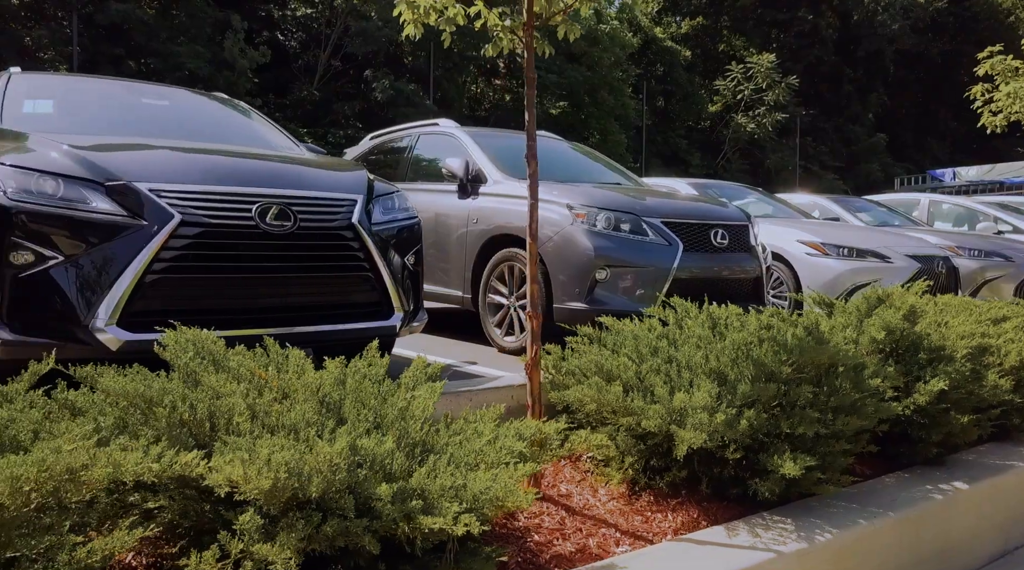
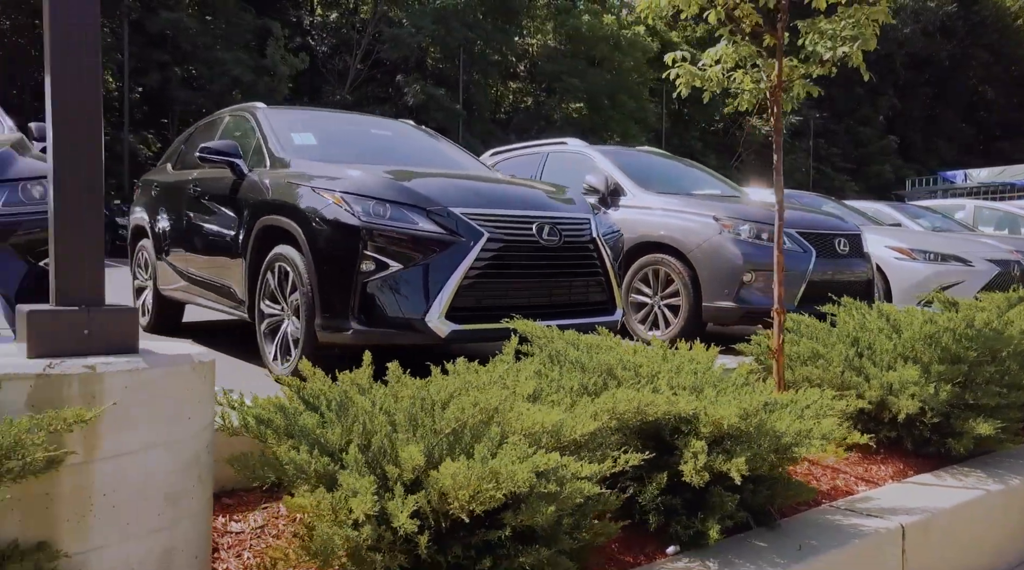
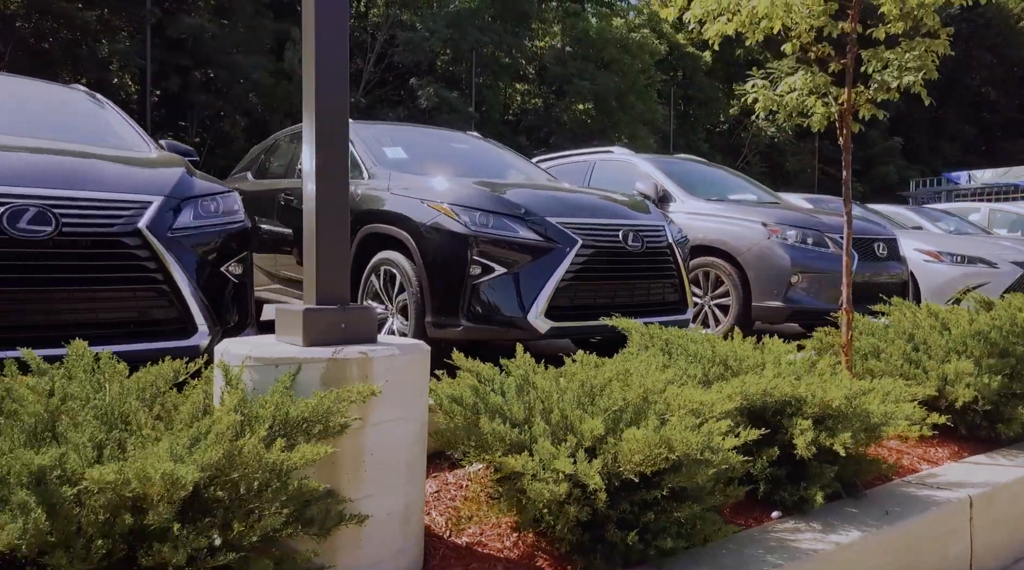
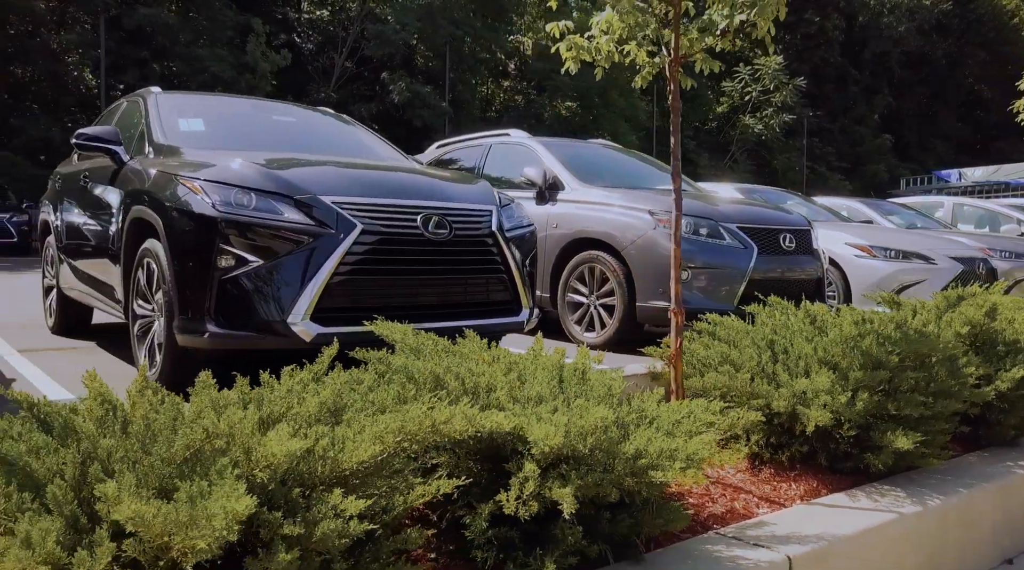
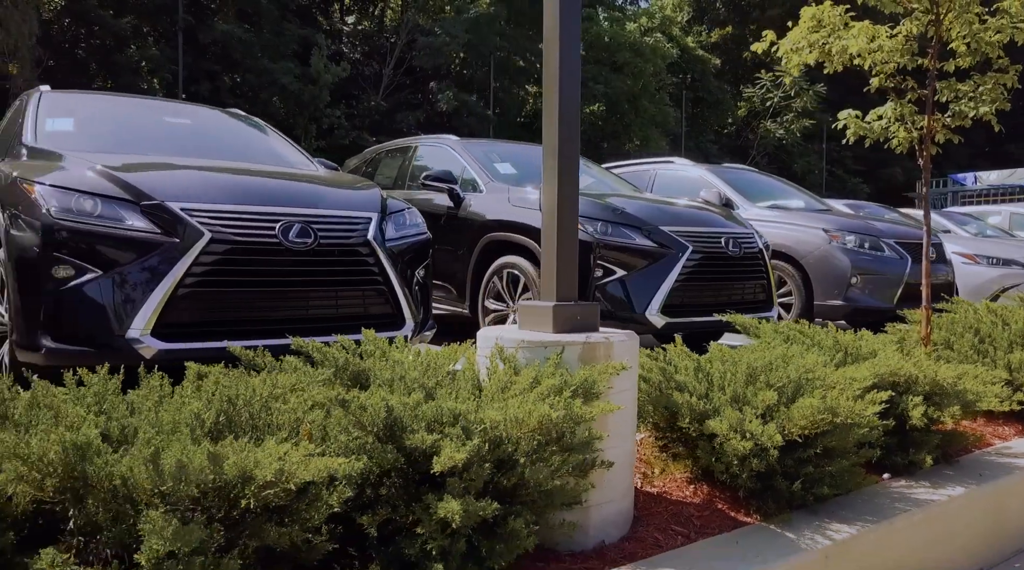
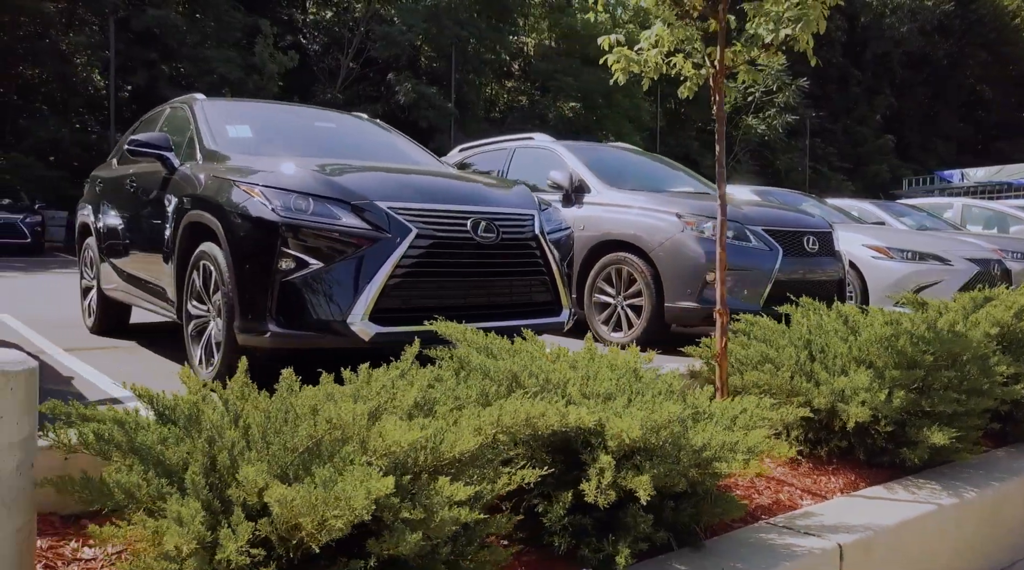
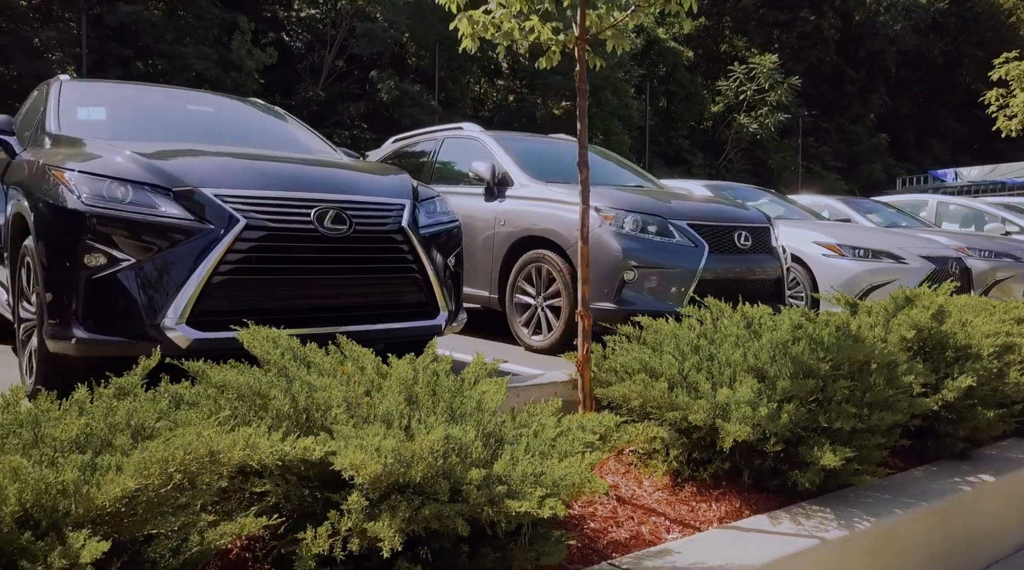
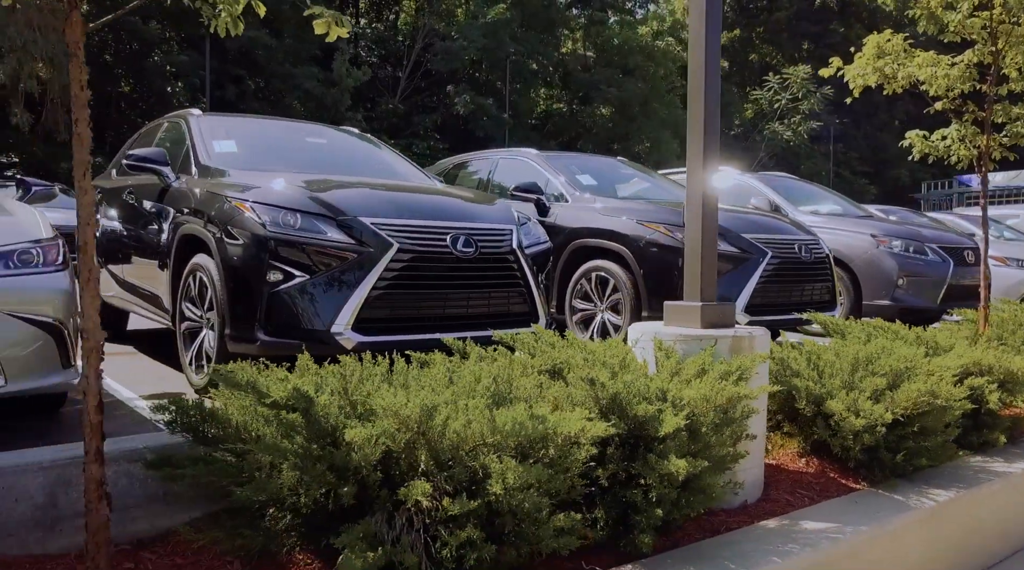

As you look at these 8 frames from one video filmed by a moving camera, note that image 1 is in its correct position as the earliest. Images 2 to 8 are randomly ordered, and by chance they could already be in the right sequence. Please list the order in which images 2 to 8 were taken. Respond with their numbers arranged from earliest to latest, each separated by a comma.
7, 4, 6, 2, 3, 5, 8
